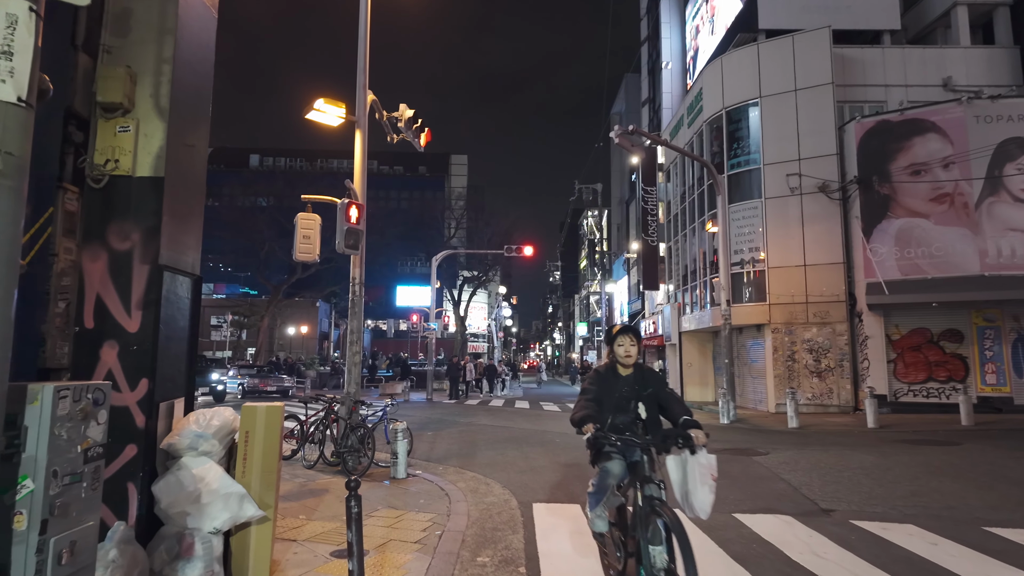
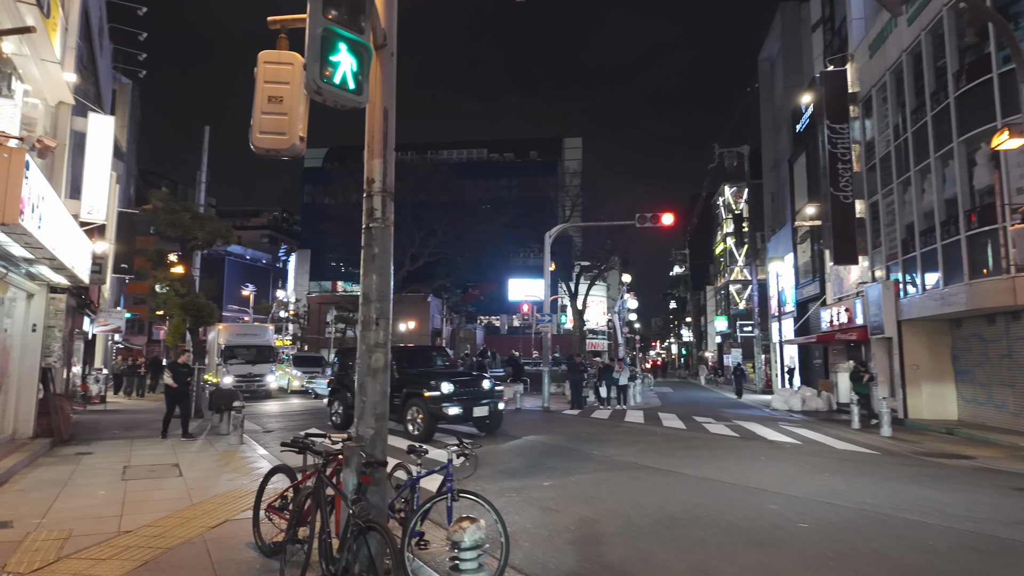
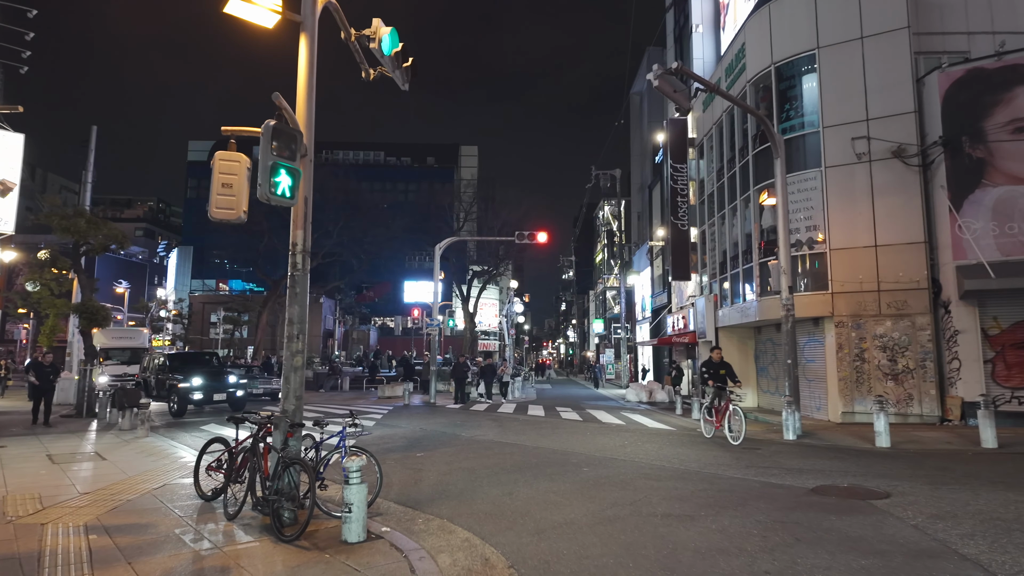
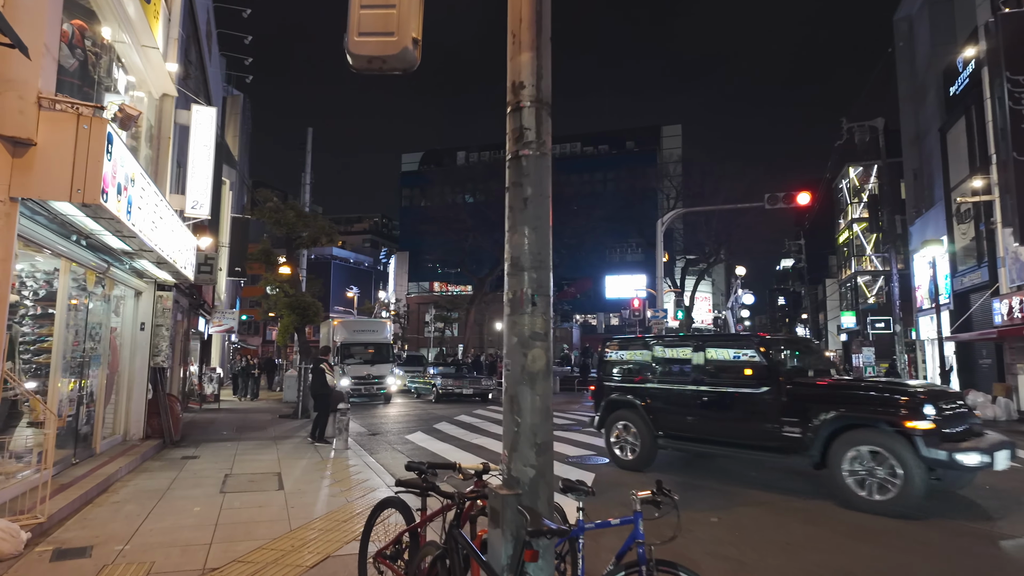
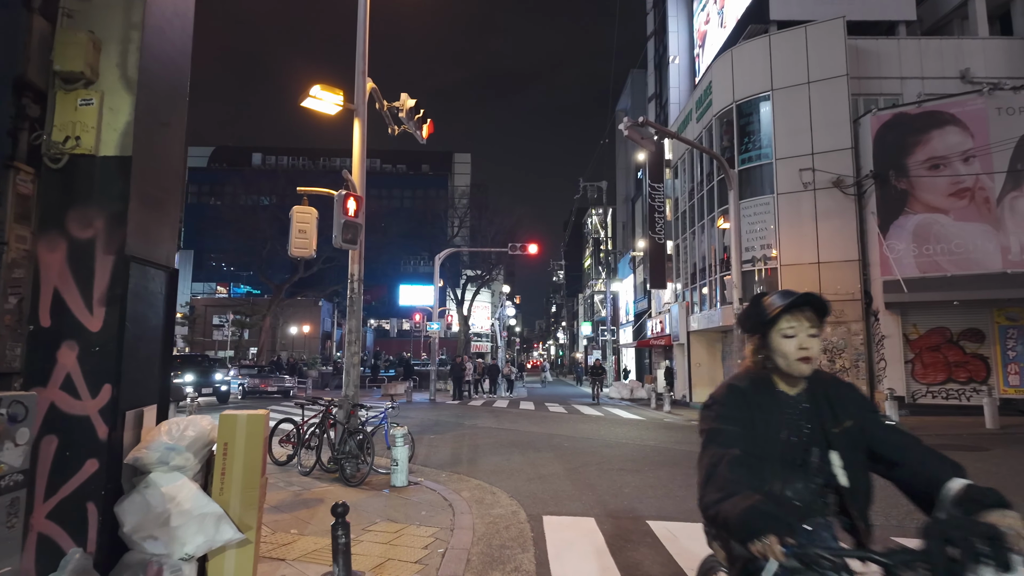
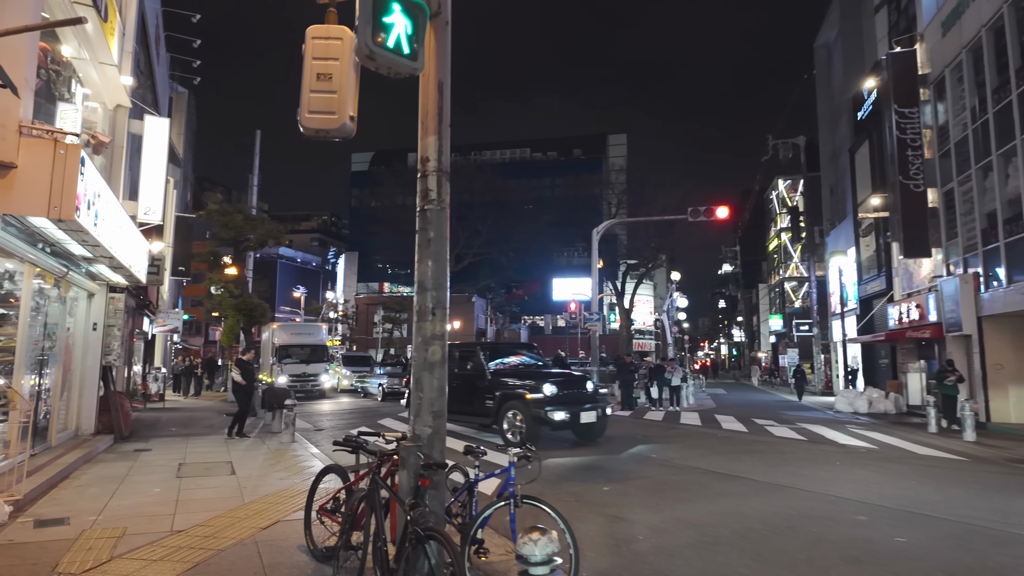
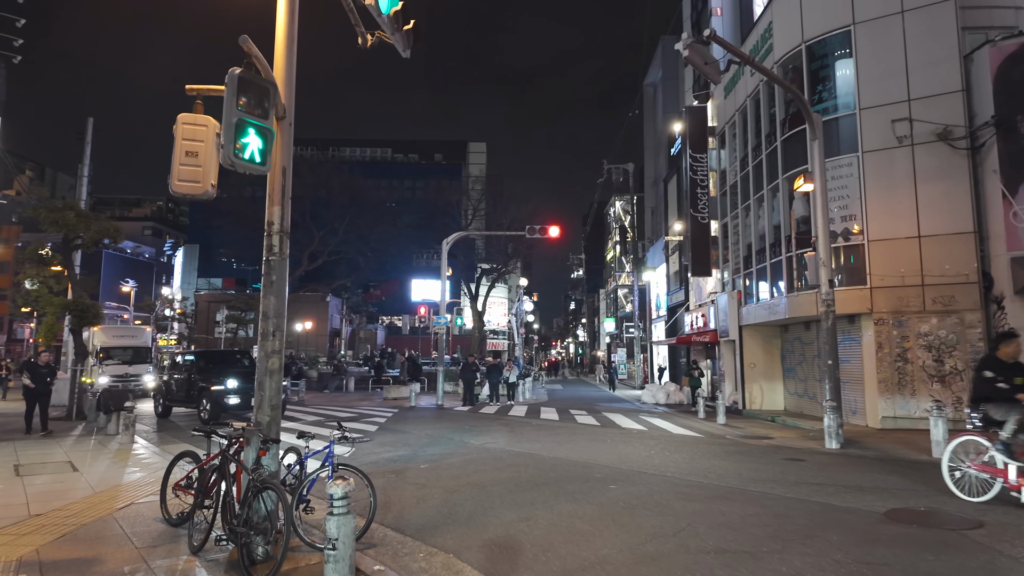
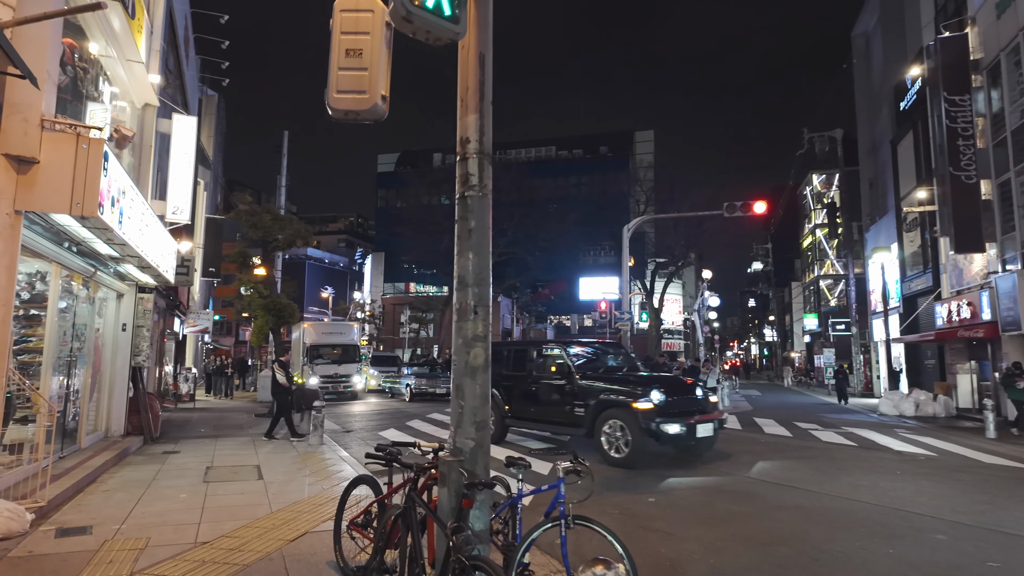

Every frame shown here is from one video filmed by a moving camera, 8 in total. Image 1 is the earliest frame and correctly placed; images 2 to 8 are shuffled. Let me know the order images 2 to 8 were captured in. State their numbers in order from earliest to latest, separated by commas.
5, 3, 7, 2, 6, 8, 4
